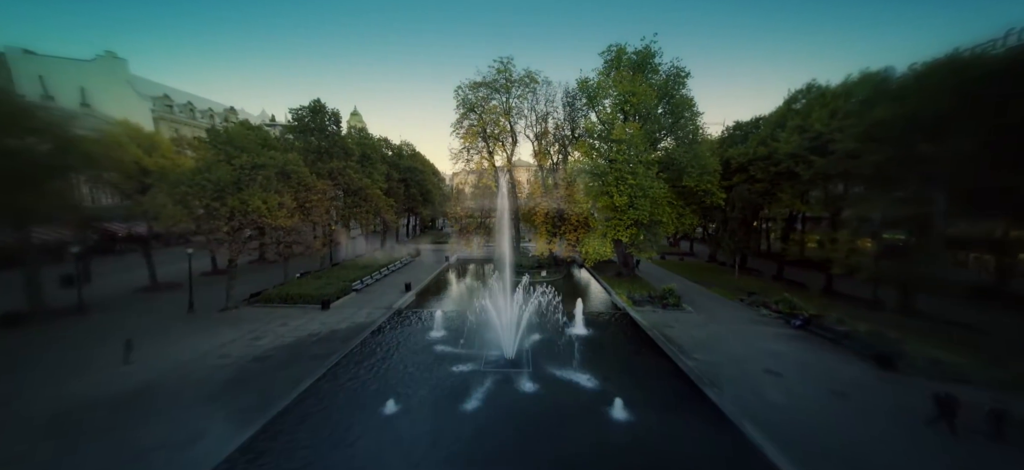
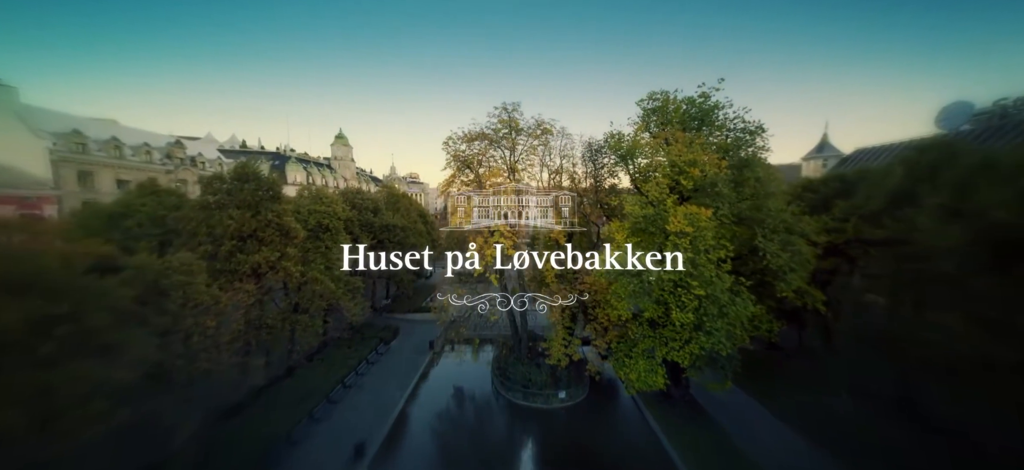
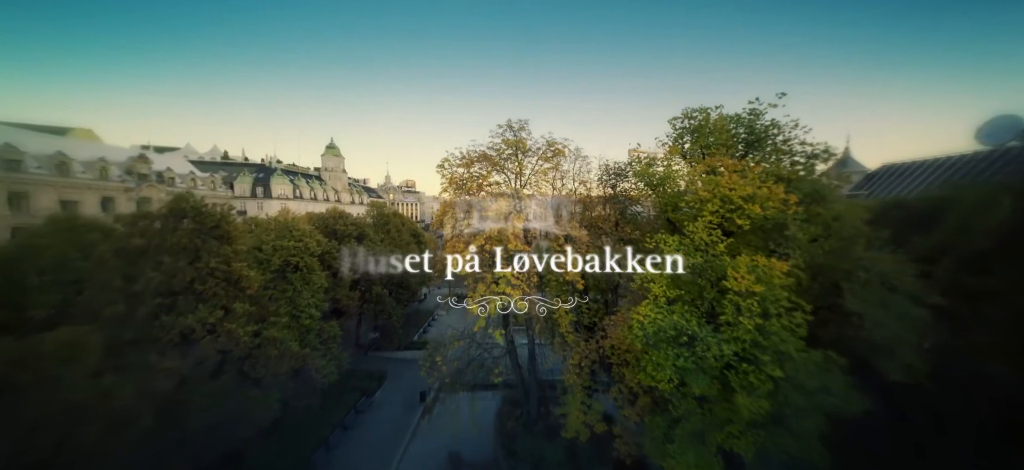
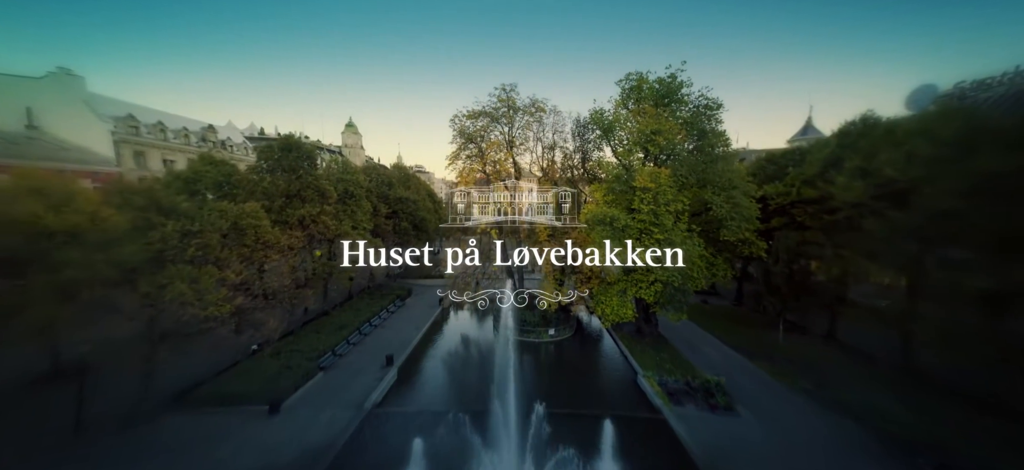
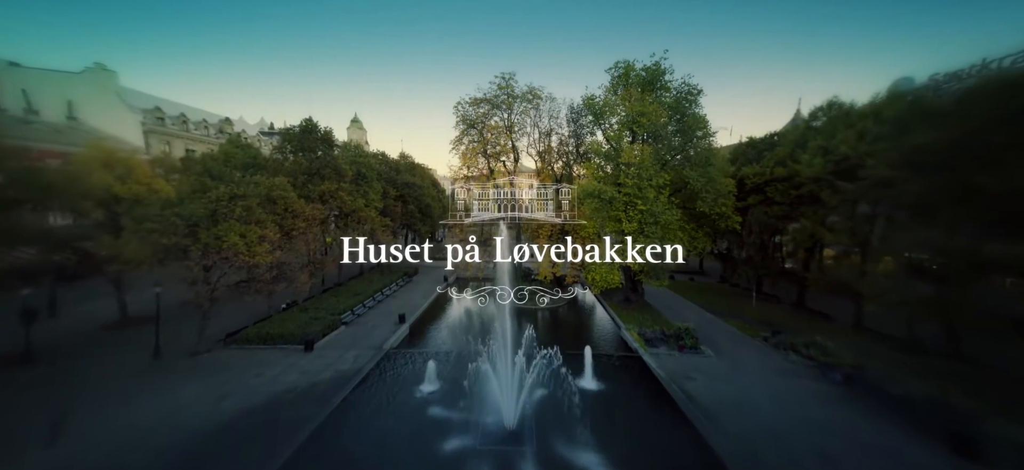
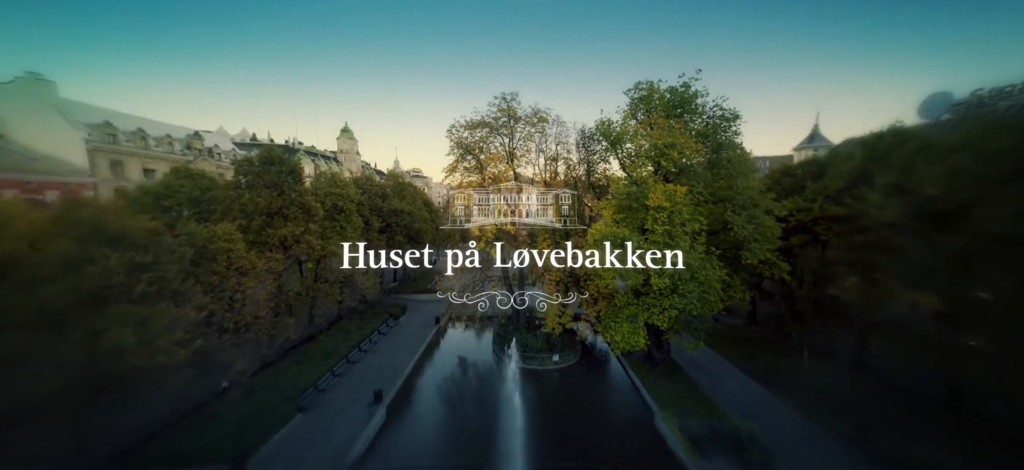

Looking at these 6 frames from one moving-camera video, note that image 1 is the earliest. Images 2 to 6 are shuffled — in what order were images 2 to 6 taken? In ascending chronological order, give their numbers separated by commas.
5, 4, 6, 2, 3
